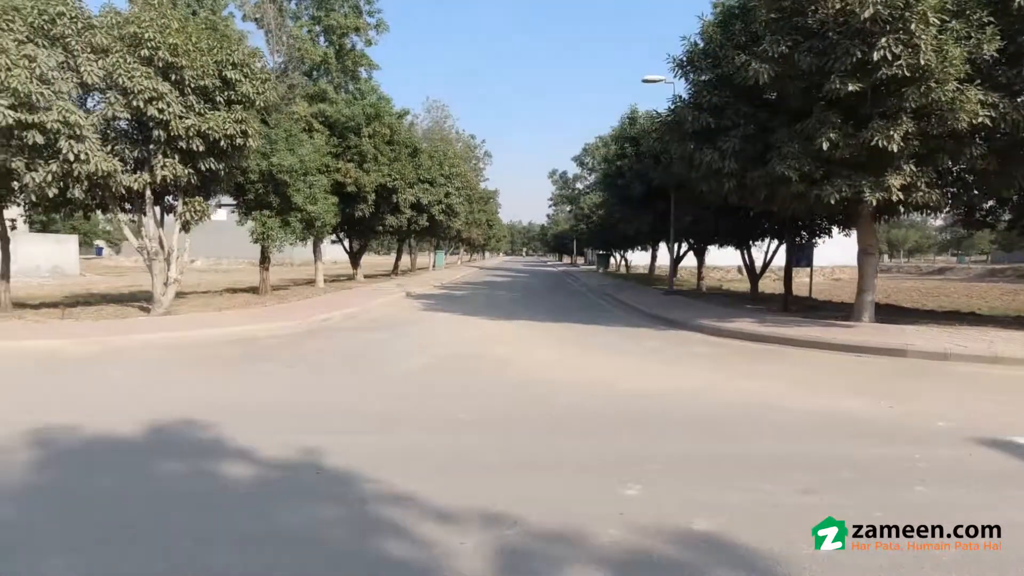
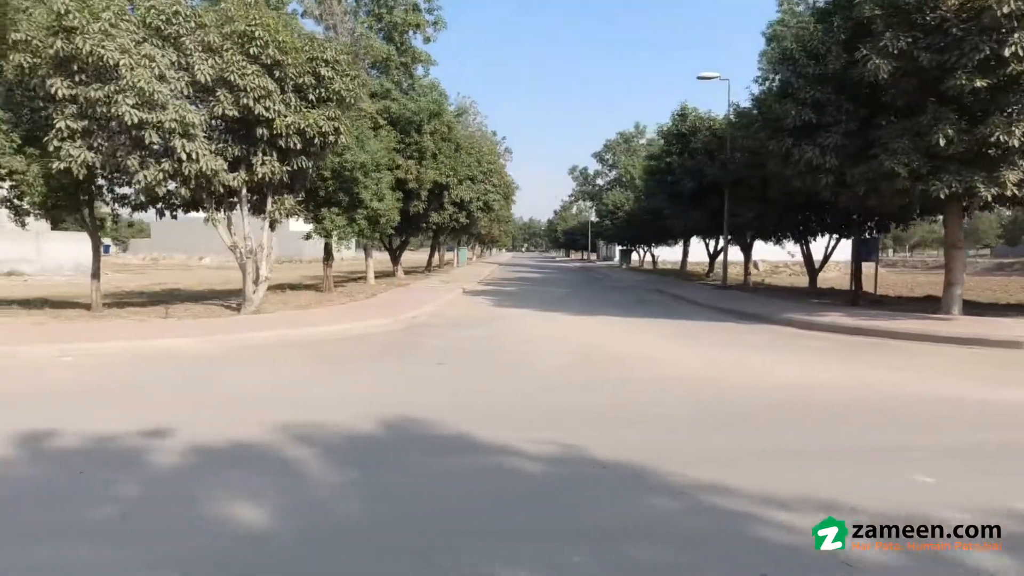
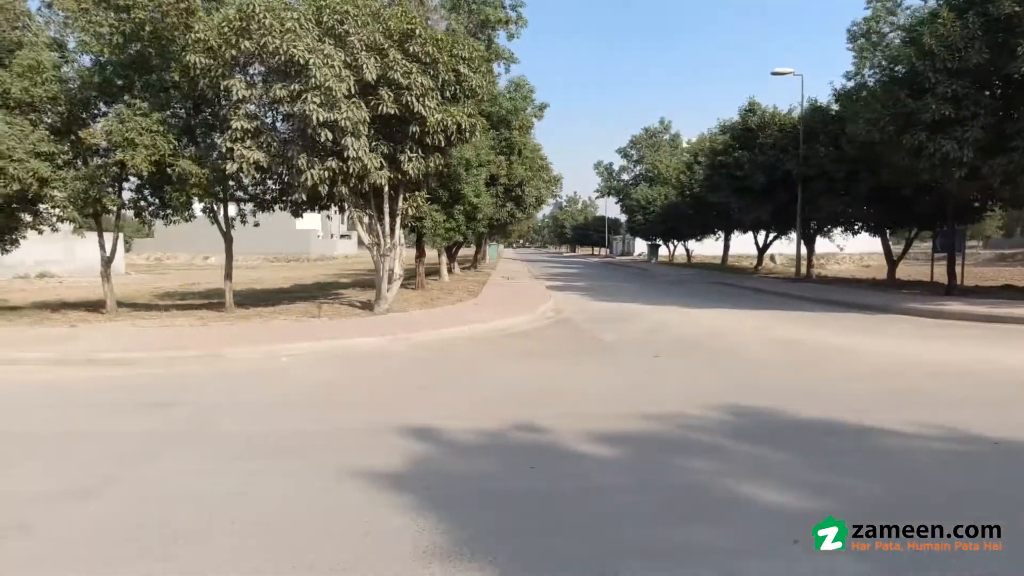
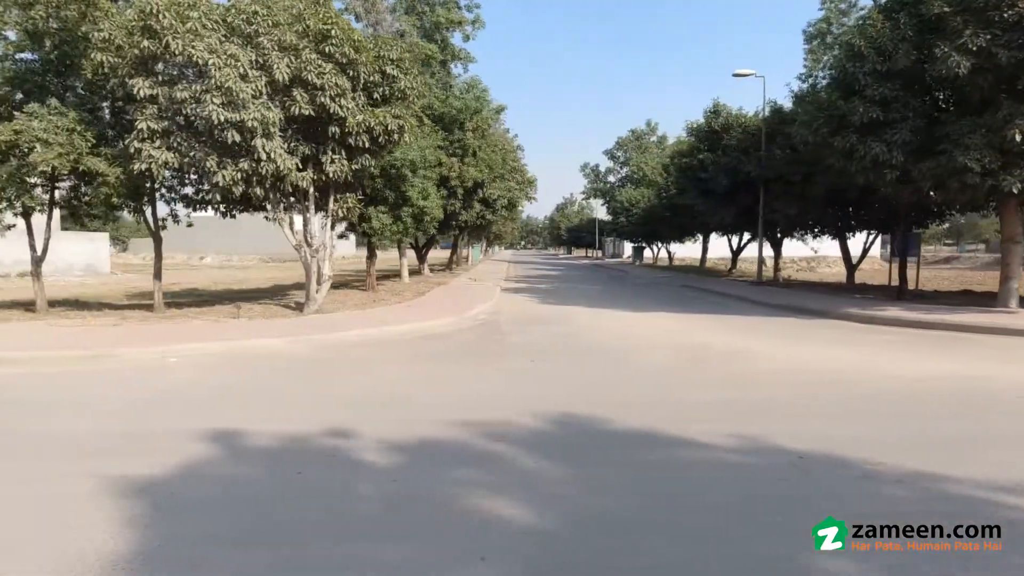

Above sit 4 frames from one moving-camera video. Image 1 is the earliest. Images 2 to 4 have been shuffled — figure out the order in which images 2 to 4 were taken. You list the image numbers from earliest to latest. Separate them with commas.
2, 4, 3
